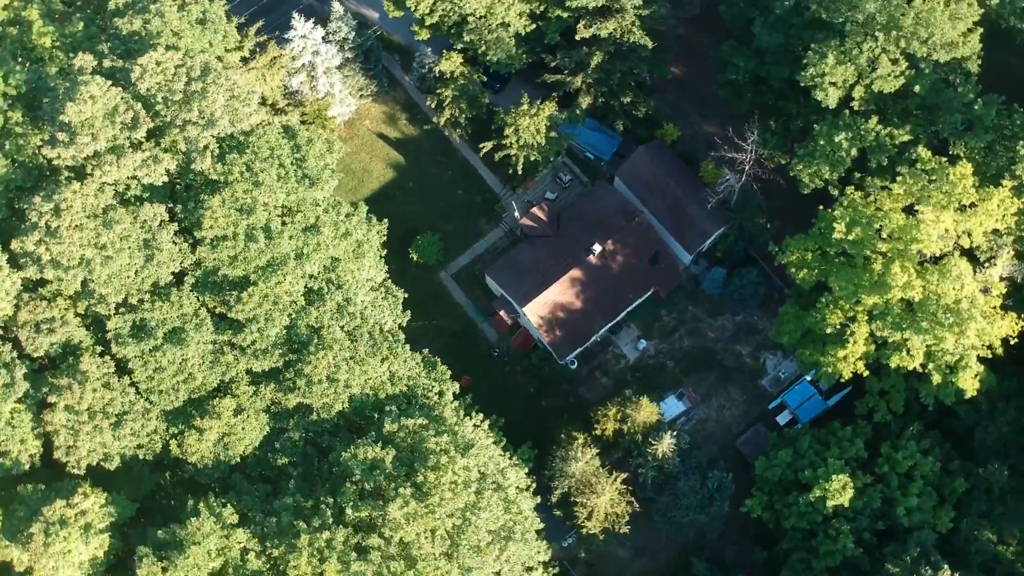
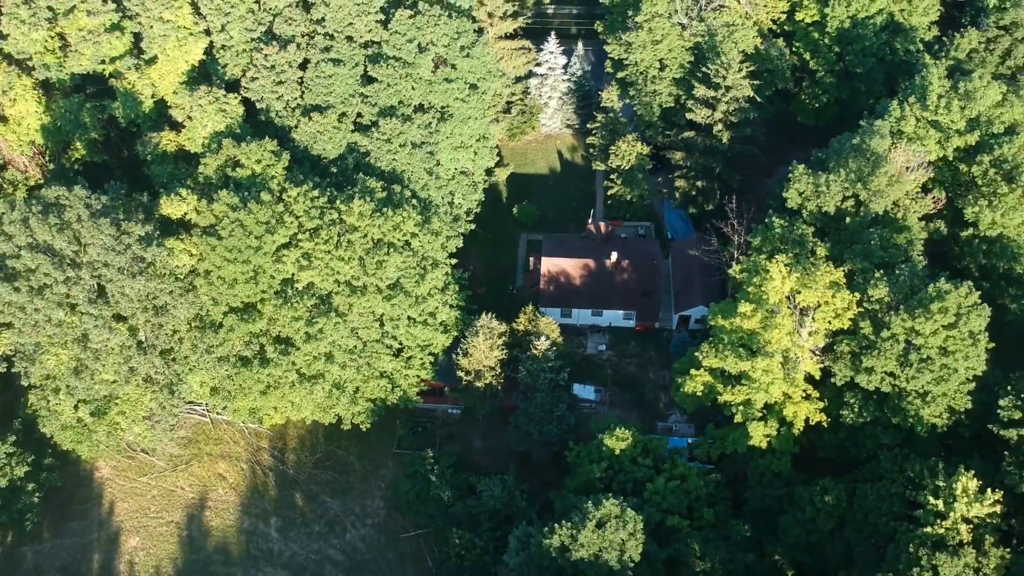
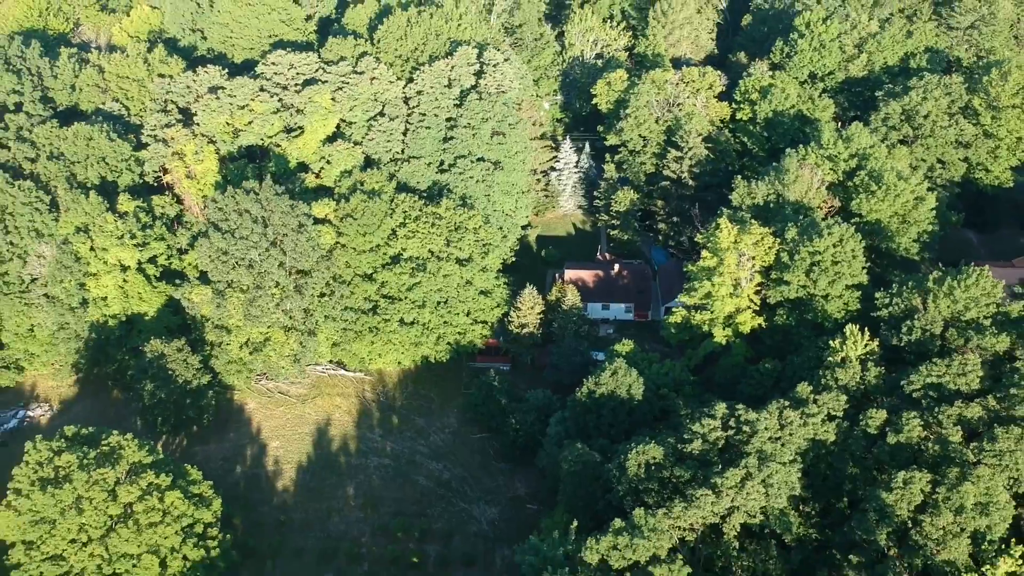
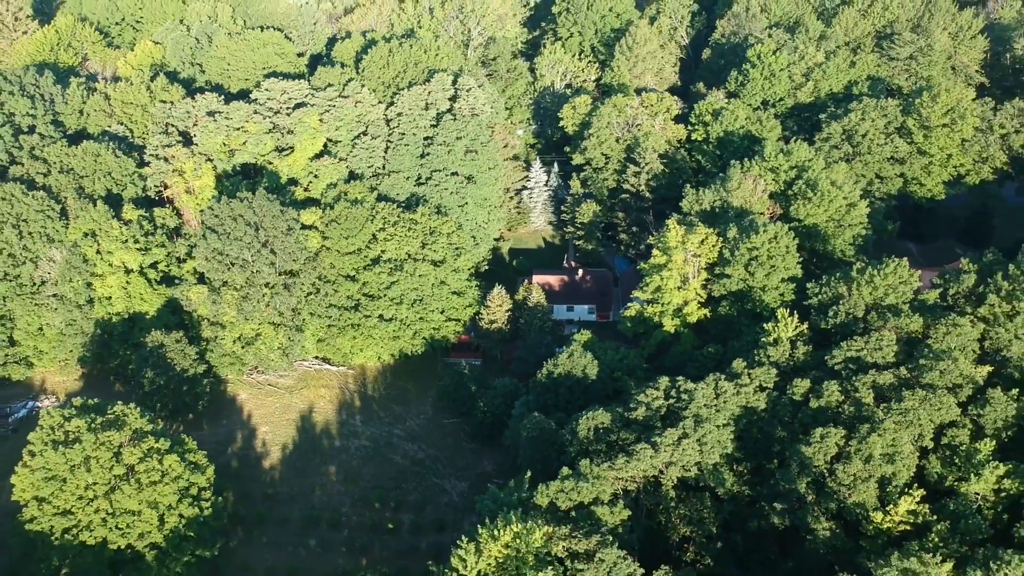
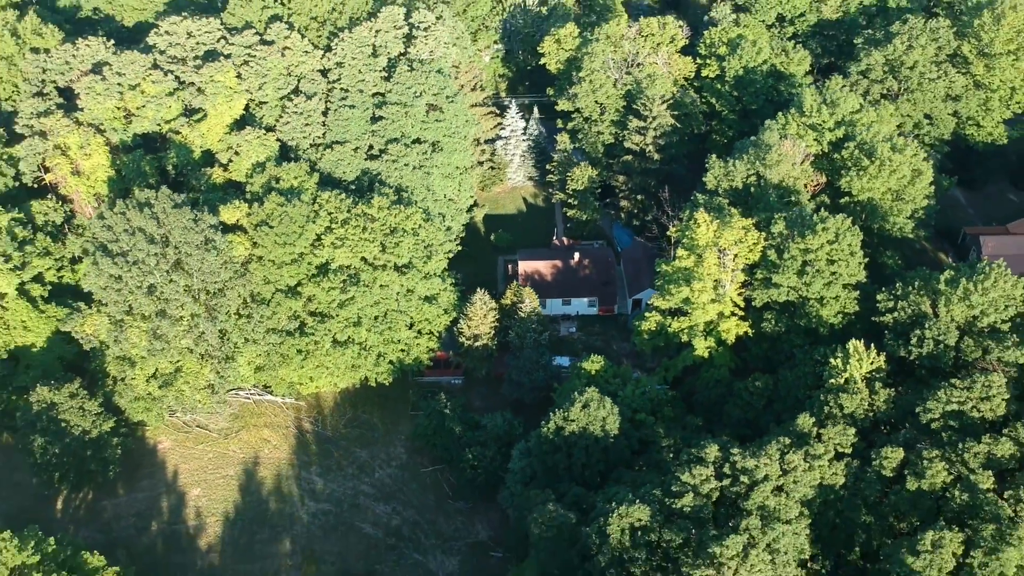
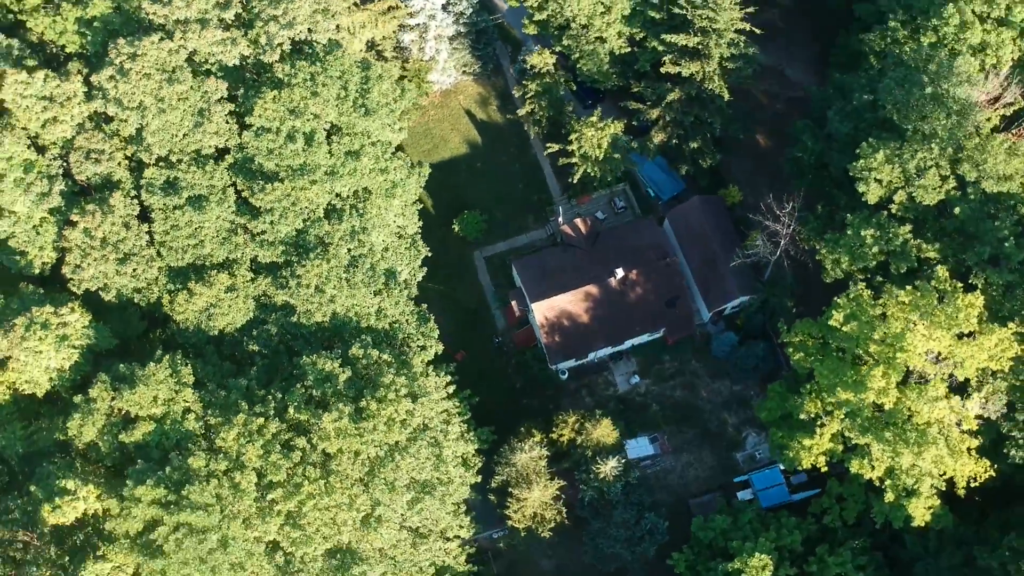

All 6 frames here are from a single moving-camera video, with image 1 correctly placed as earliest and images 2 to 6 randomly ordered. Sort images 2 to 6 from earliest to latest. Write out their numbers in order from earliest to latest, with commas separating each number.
6, 2, 5, 3, 4
